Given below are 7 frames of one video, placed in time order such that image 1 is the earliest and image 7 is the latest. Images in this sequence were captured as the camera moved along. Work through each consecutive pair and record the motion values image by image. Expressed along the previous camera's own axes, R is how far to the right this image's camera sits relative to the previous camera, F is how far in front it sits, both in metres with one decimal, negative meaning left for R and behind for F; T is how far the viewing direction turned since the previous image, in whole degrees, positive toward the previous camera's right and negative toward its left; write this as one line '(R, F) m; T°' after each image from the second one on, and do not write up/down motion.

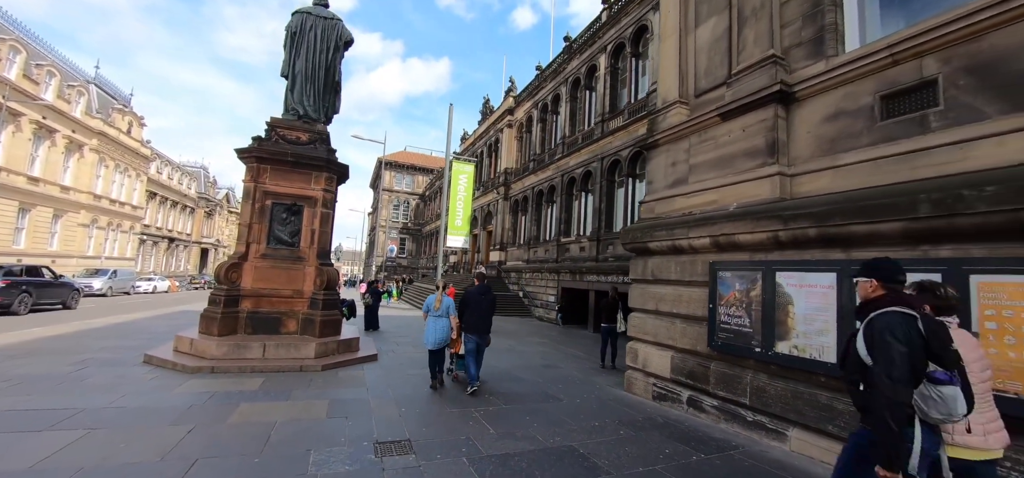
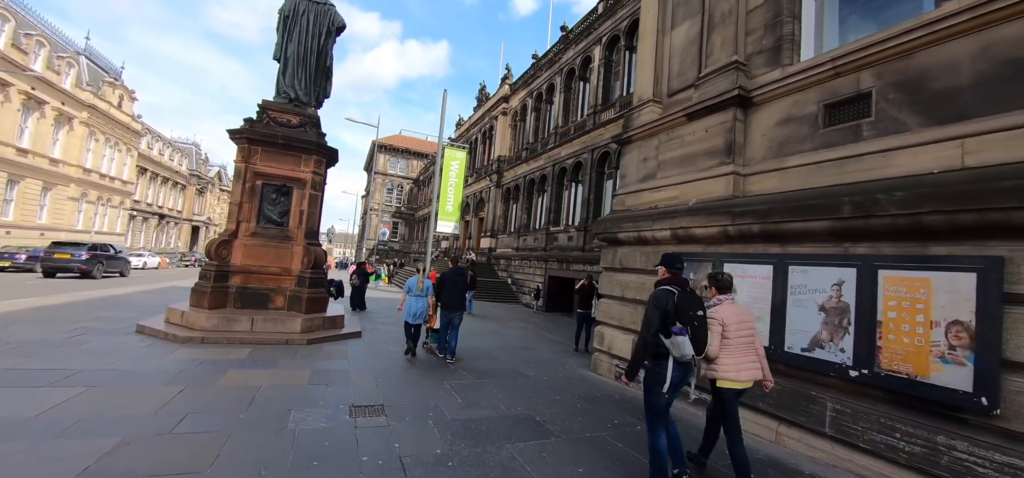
(+0.3, -0.3) m; +1°
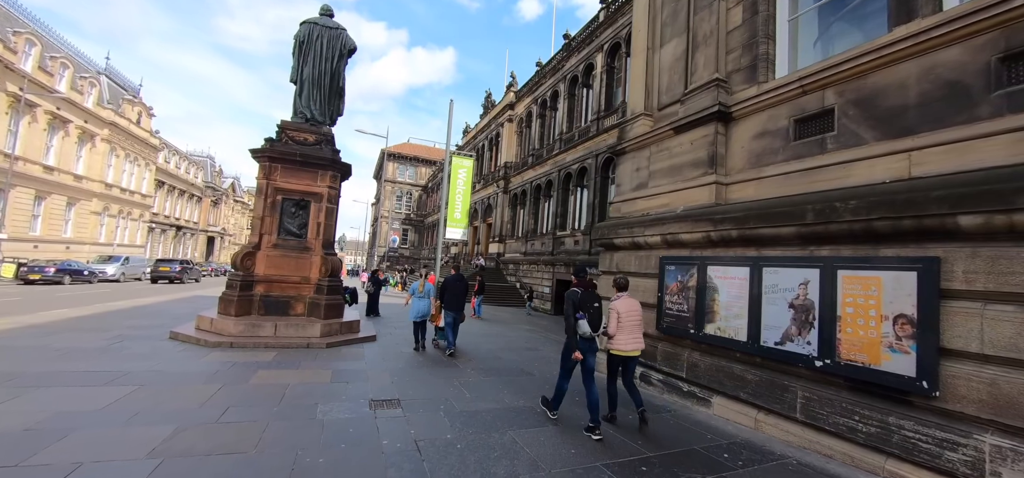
(+0.1, -0.5) m; -1°
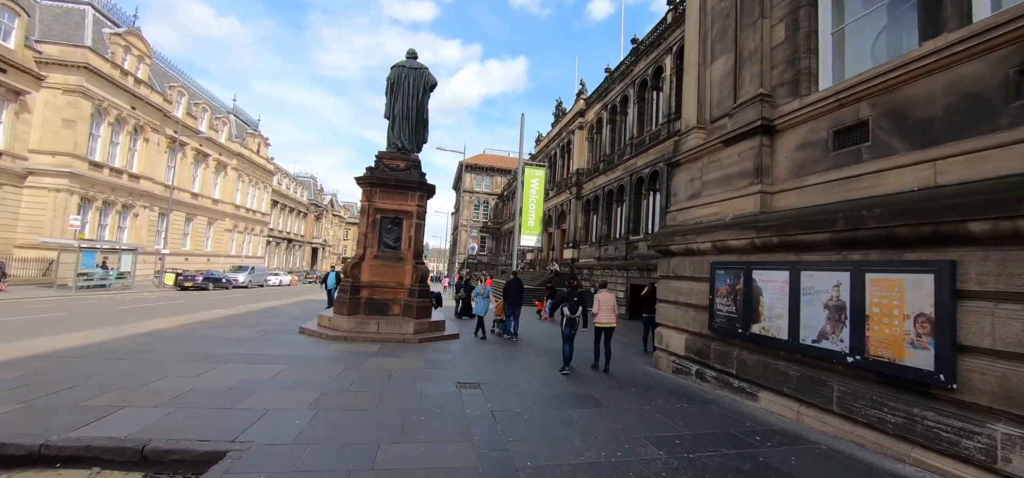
(+0.3, -0.9) m; -11°
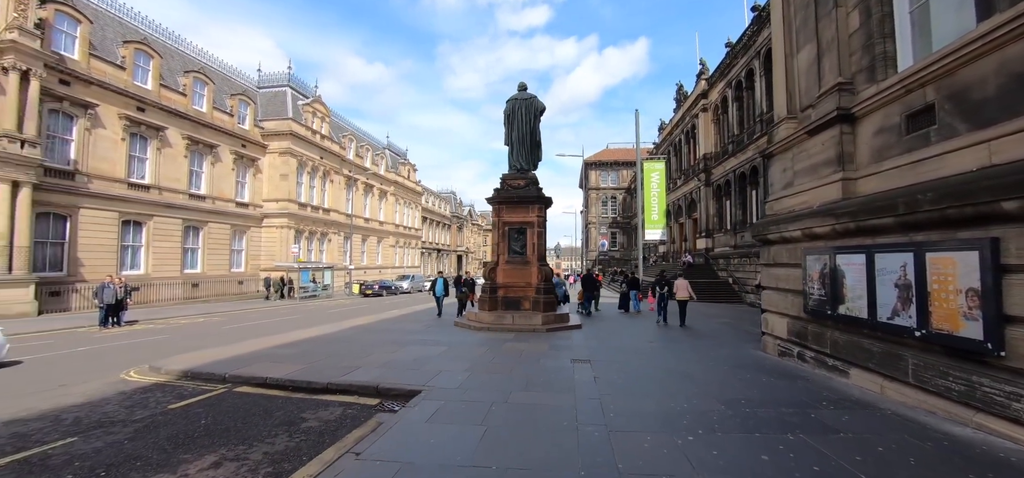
(+0.7, -1.5) m; -18°
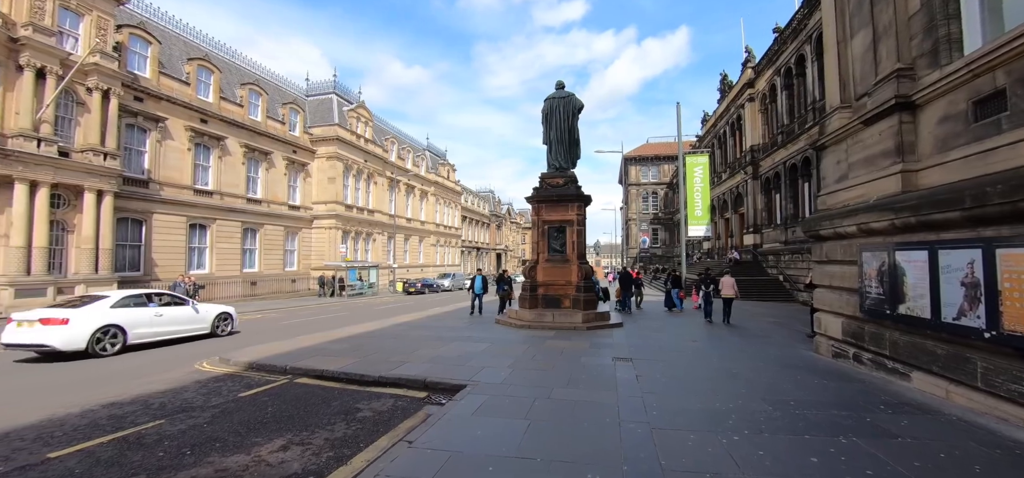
(0.0, -0.2) m; -5°
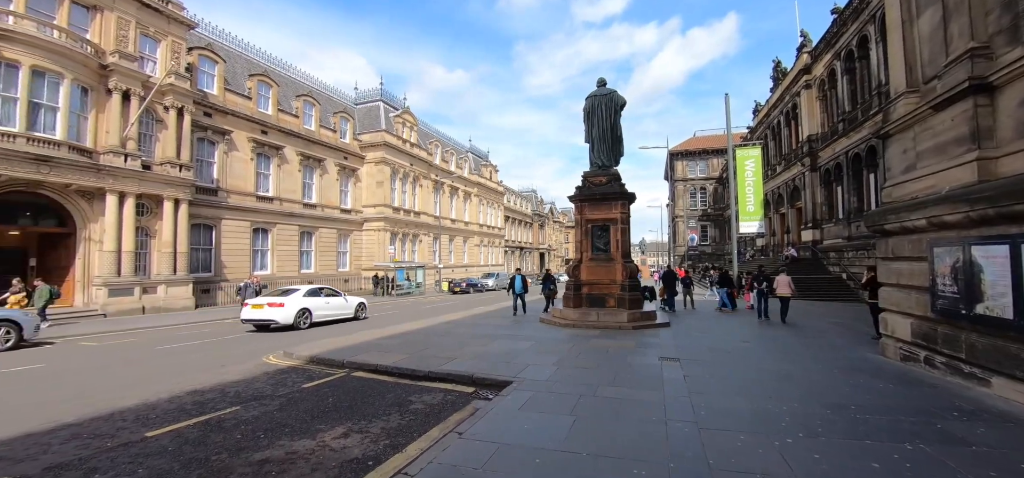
(0.0, -0.2) m; -6°
